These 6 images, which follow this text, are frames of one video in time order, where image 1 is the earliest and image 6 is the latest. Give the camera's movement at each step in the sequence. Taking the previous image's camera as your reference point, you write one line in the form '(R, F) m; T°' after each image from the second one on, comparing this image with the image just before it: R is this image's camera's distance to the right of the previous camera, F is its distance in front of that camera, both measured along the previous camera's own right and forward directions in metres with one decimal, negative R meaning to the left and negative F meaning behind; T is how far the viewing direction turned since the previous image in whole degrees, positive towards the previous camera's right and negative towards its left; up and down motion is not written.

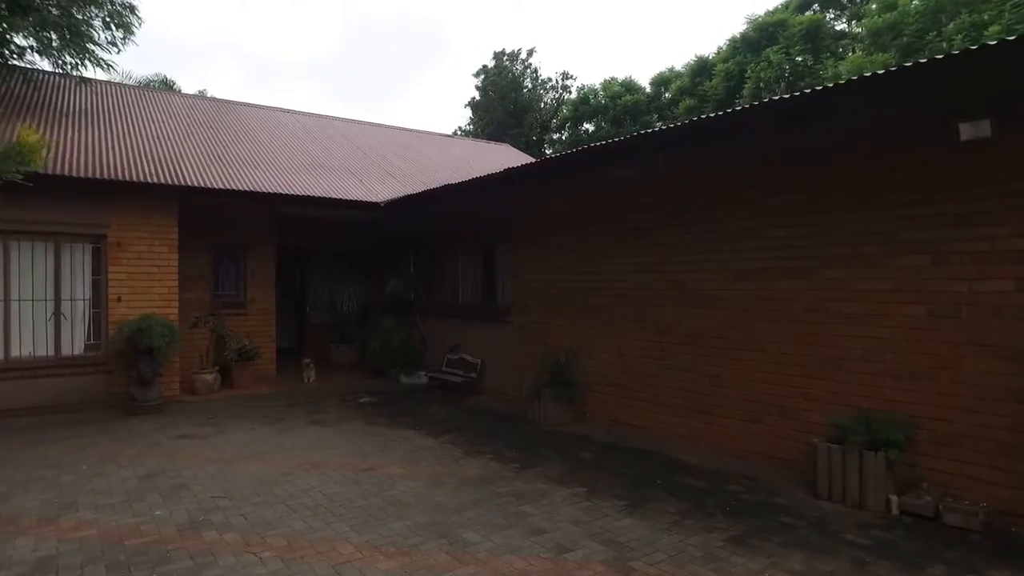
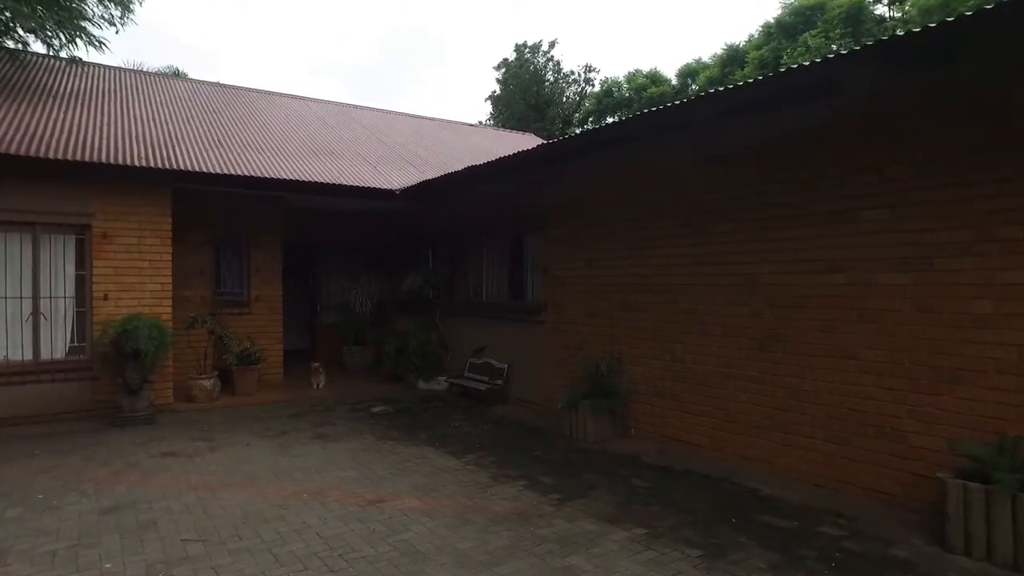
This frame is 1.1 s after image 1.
(-0.1, +0.9) m; -1°
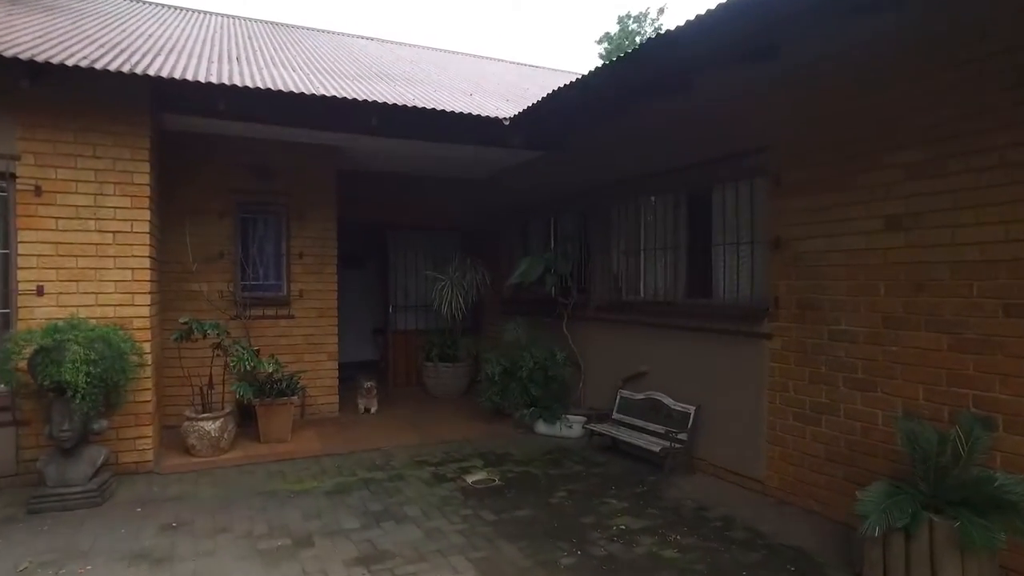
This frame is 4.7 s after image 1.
(-0.6, +3.0) m; -7°
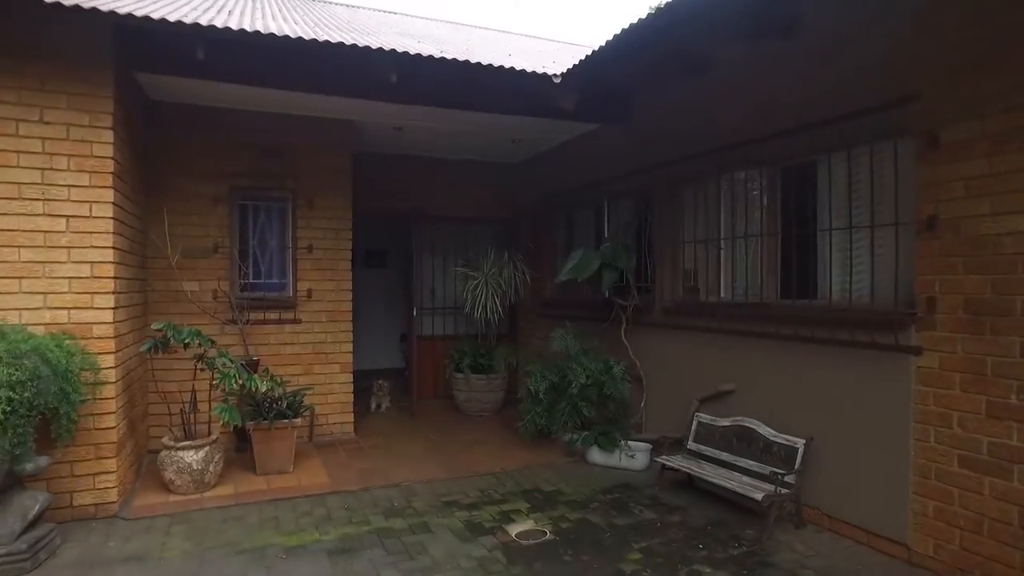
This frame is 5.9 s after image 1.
(-0.1, +1.0) m; -2°
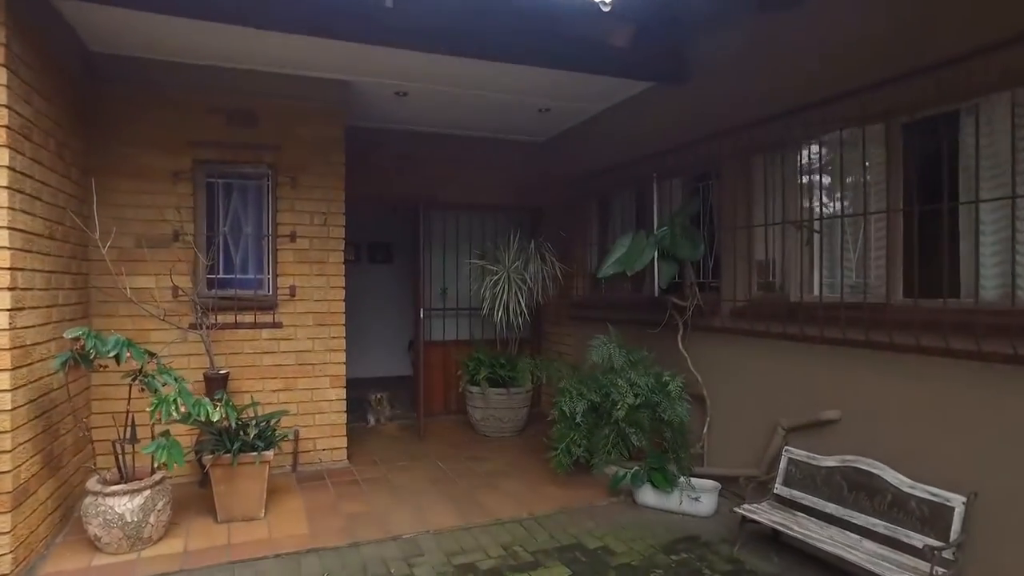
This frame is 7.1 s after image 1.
(-0.1, +1.0) m; -1°
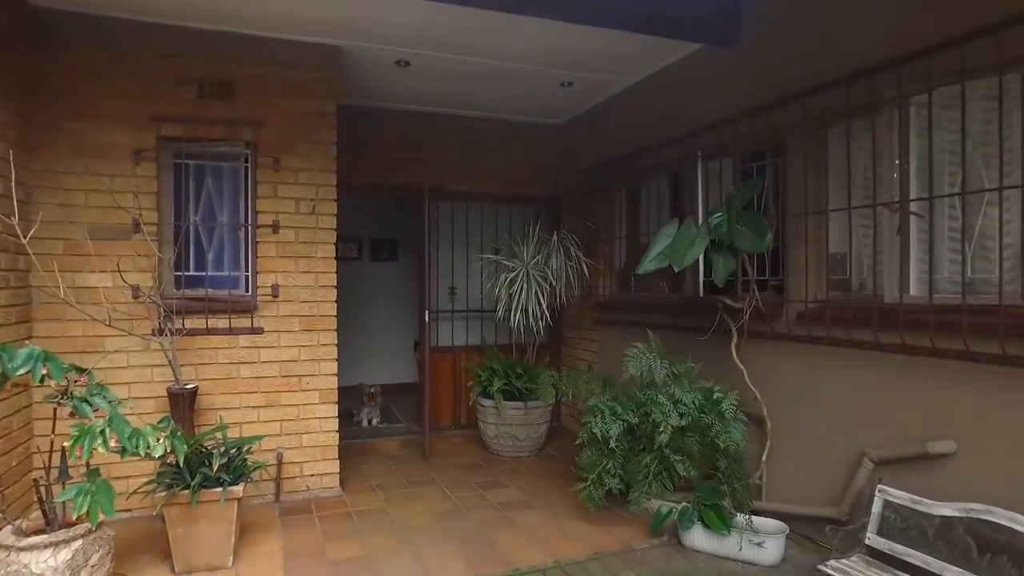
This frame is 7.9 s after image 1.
(0.0, +0.6) m; -1°
